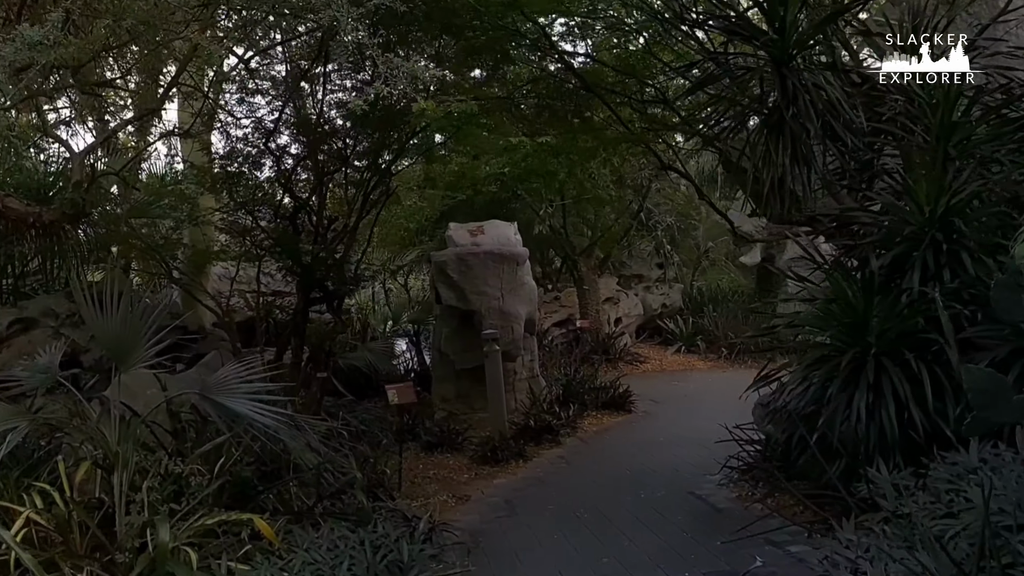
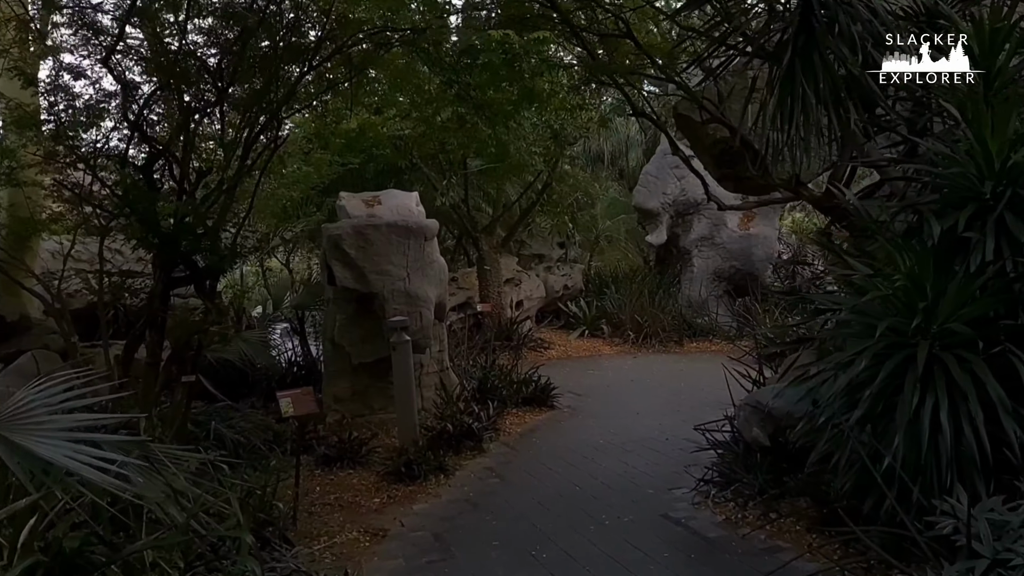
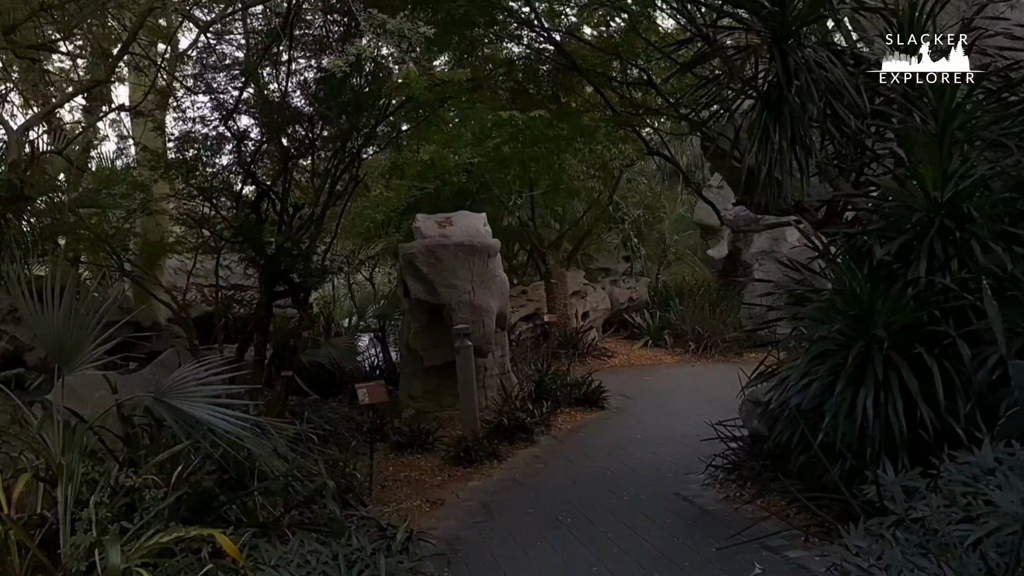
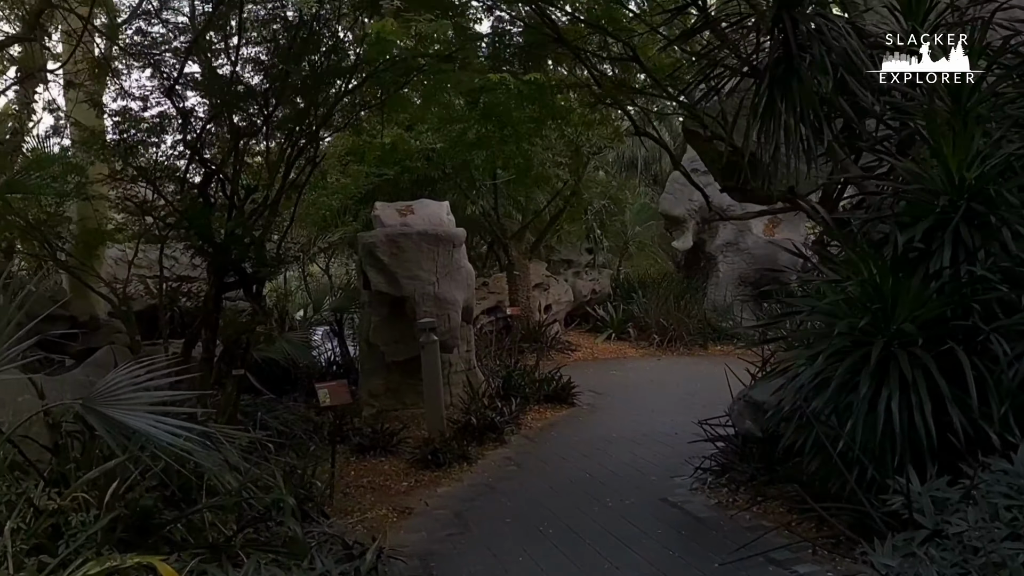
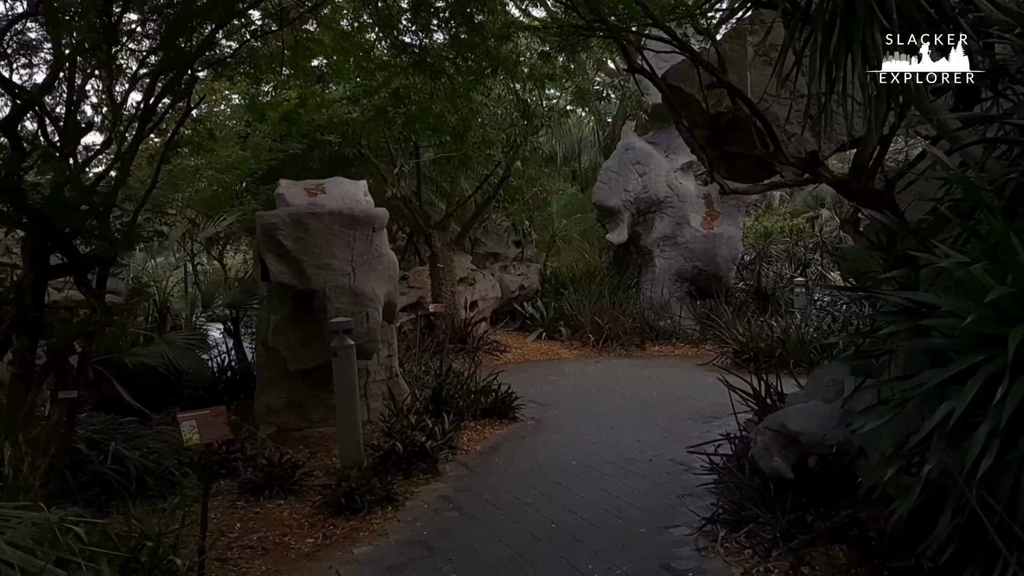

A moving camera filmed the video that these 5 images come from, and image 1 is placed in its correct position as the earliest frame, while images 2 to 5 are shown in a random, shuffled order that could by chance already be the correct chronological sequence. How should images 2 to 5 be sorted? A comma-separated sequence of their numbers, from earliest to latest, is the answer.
3, 4, 2, 5
